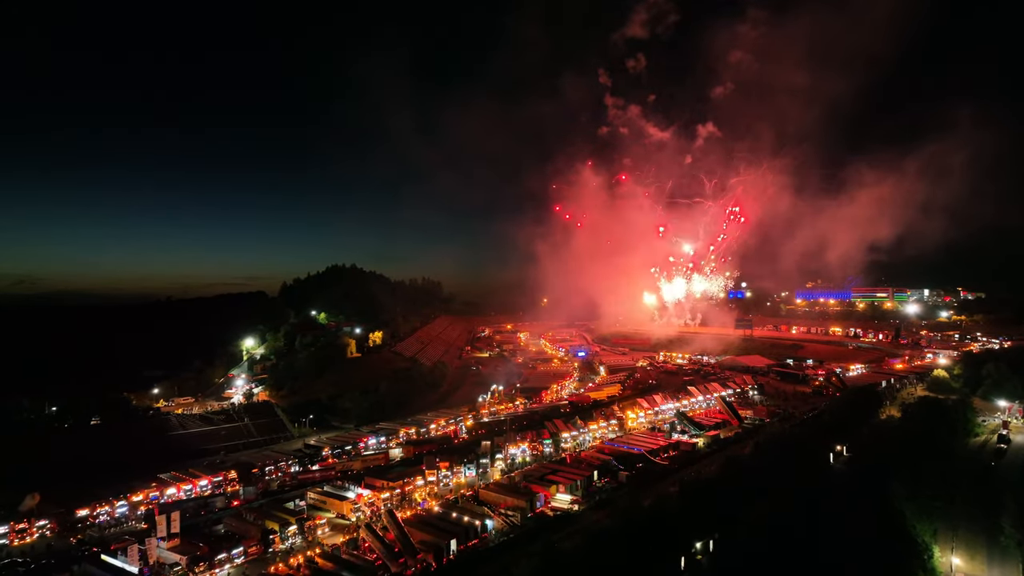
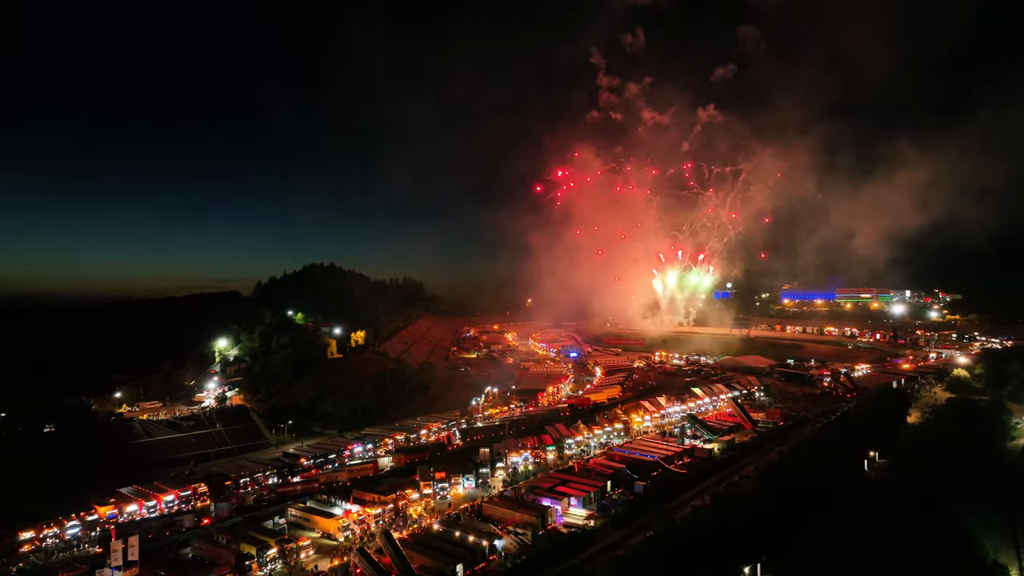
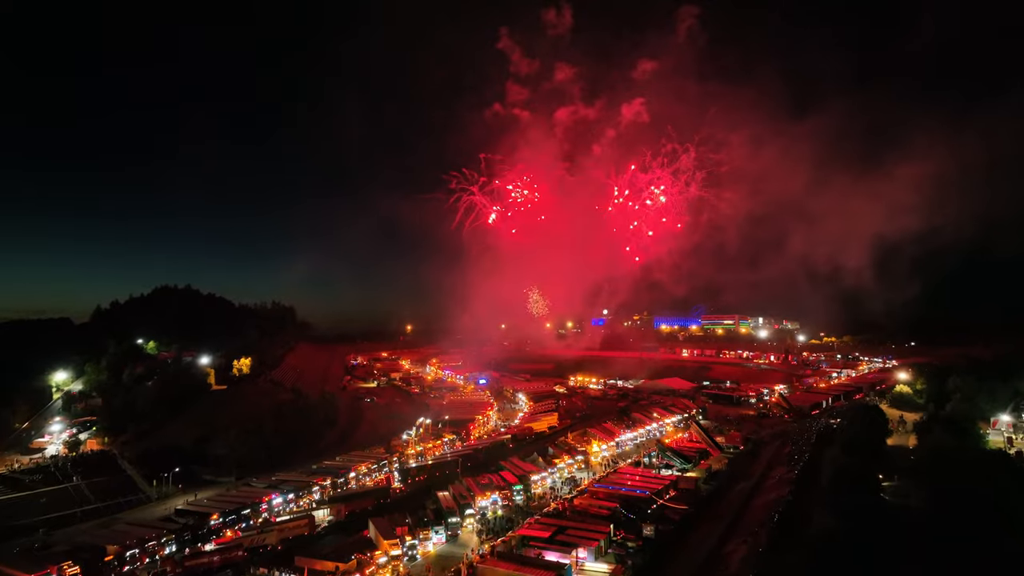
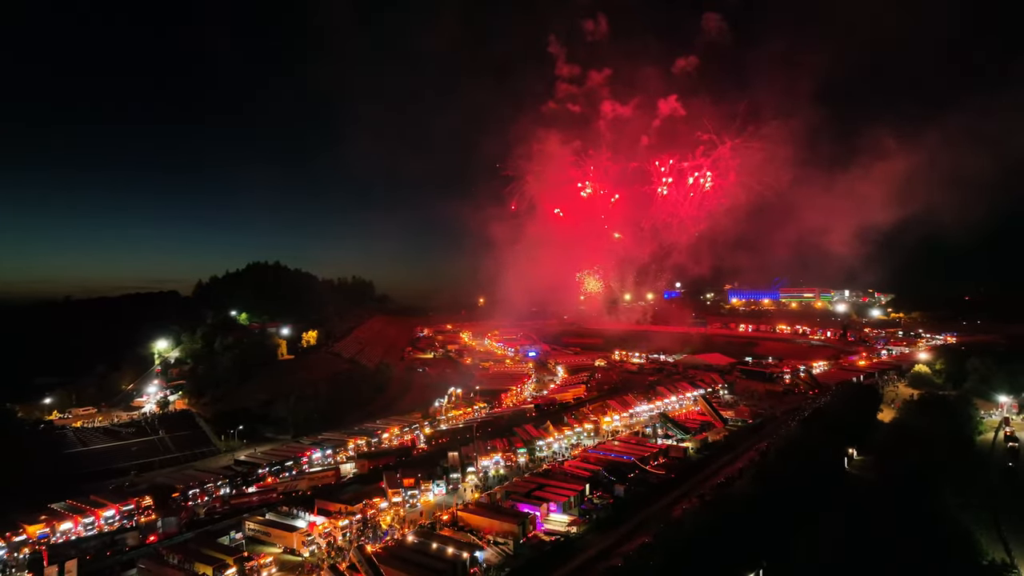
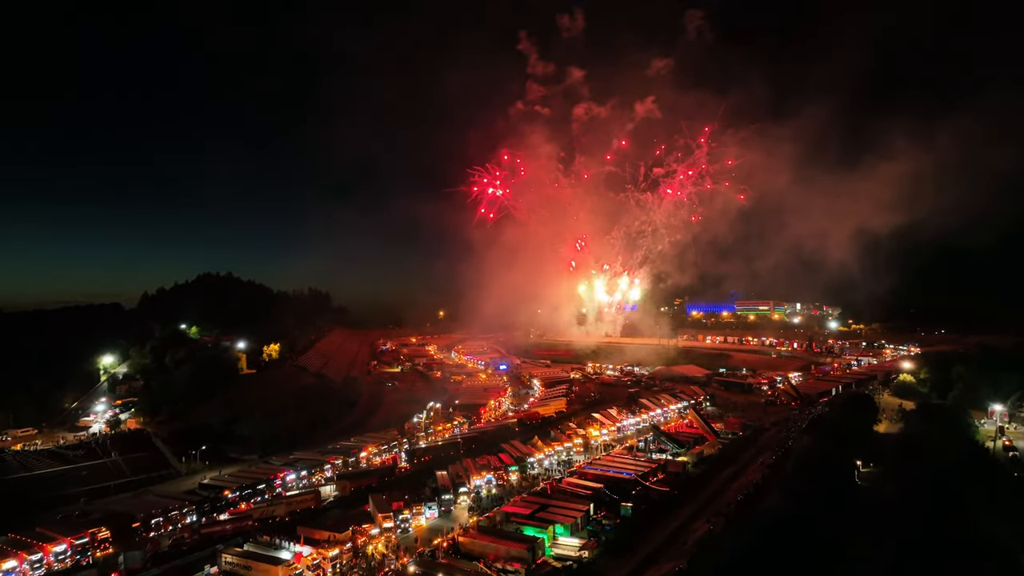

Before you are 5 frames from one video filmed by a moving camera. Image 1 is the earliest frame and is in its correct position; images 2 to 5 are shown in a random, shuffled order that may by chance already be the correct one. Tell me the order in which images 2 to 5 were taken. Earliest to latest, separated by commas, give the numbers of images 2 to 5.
2, 4, 5, 3
